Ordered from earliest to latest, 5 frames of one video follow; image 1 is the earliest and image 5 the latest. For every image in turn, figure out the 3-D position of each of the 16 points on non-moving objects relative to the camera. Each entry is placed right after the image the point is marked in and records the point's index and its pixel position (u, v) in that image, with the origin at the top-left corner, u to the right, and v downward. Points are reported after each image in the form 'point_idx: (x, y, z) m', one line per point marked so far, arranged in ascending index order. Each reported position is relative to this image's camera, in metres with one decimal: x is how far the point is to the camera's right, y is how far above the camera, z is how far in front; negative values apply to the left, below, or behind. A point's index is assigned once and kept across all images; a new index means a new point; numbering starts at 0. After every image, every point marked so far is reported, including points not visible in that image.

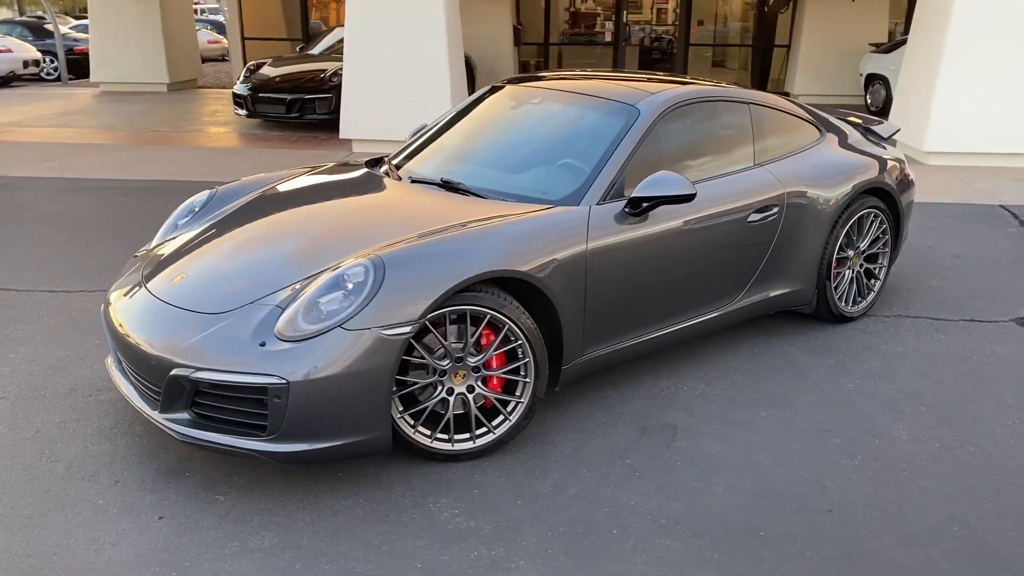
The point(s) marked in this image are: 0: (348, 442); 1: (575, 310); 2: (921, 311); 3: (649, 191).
0: (-0.5, -0.5, +2.8) m
1: (+0.2, -0.1, +3.3) m
2: (+2.2, -0.1, +4.8) m
3: (+0.5, +0.4, +3.4) m
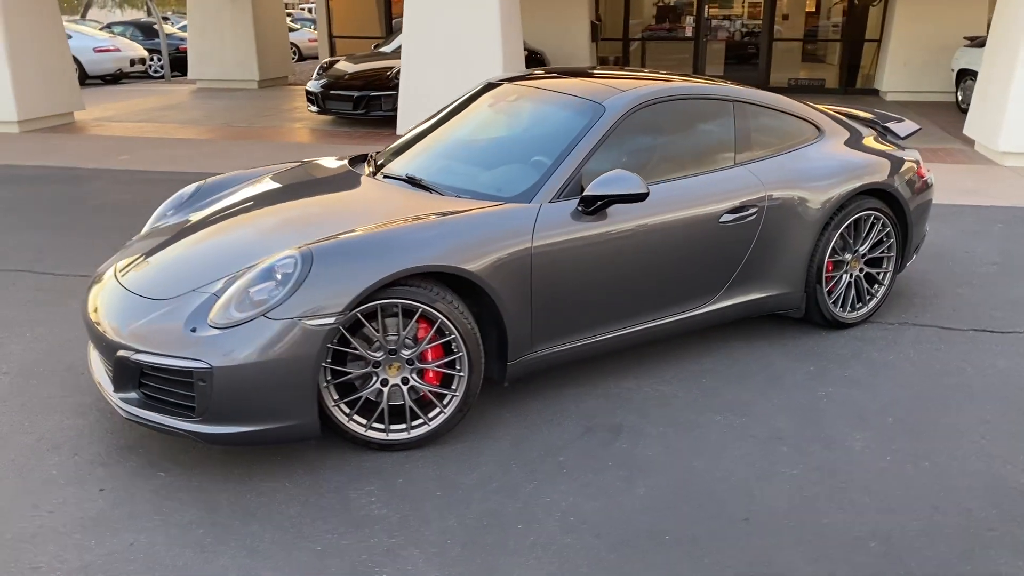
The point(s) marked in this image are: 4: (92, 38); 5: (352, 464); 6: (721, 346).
0: (-0.8, -0.5, +3.0) m
1: (0.0, -0.1, +3.3) m
2: (+2.2, -0.2, +4.6) m
3: (+0.3, +0.4, +3.4) m
4: (-8.7, +5.2, +18.4) m
5: (-0.6, -0.6, +3.1) m
6: (+1.0, -0.3, +4.1) m
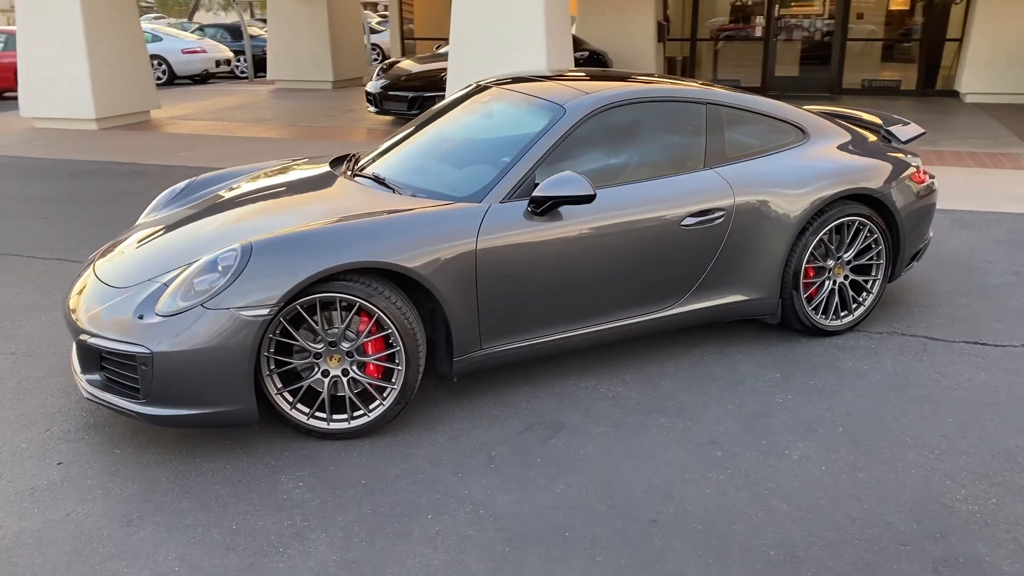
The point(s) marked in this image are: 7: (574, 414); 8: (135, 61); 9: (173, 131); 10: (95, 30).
0: (-1.0, -0.4, +3.1) m
1: (-0.2, -0.1, +3.4) m
2: (+2.1, -0.2, +4.4) m
3: (+0.1, +0.4, +3.4) m
4: (-7.2, +5.4, +19.3) m
5: (-0.8, -0.6, +3.3) m
6: (+0.8, -0.3, +4.1) m
7: (+0.2, -0.5, +3.5) m
8: (-5.2, +3.1, +12.2) m
9: (-4.6, +2.1, +12.1) m
10: (-5.4, +3.4, +11.5) m
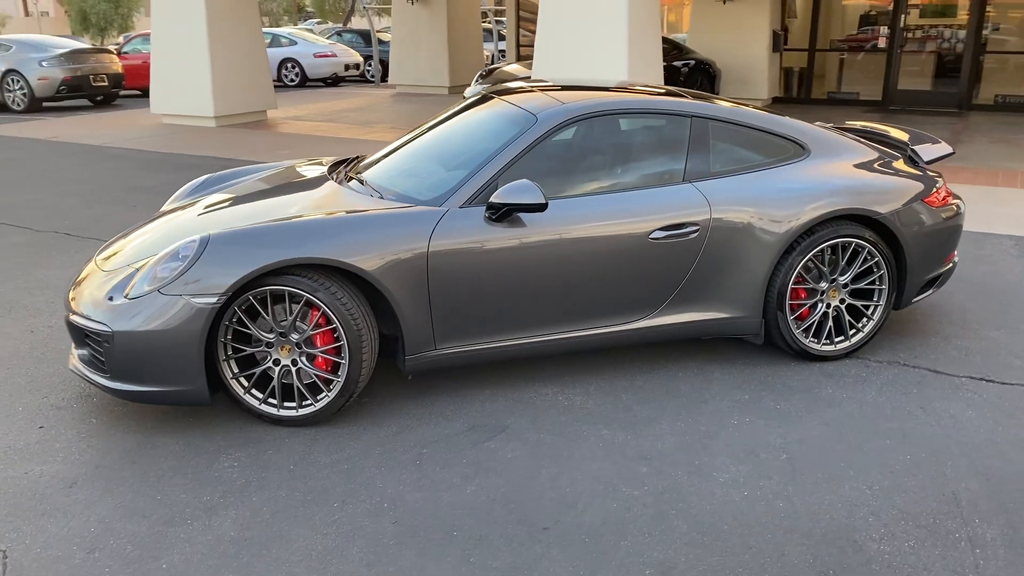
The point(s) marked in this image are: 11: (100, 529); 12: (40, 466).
0: (-1.3, -0.4, +3.4) m
1: (-0.4, -0.1, +3.5) m
2: (+2.0, -0.3, +4.2) m
3: (0.0, +0.4, +3.5) m
4: (-4.5, +5.6, +20.3) m
5: (-1.1, -0.6, +3.5) m
6: (+0.7, -0.4, +4.0) m
7: (0.0, -0.5, +3.5) m
8: (-3.8, +3.3, +13.0) m
9: (-3.3, +2.3, +12.8) m
10: (-4.1, +3.6, +12.4) m
11: (-1.3, -0.8, +2.8) m
12: (-1.7, -0.6, +3.2) m
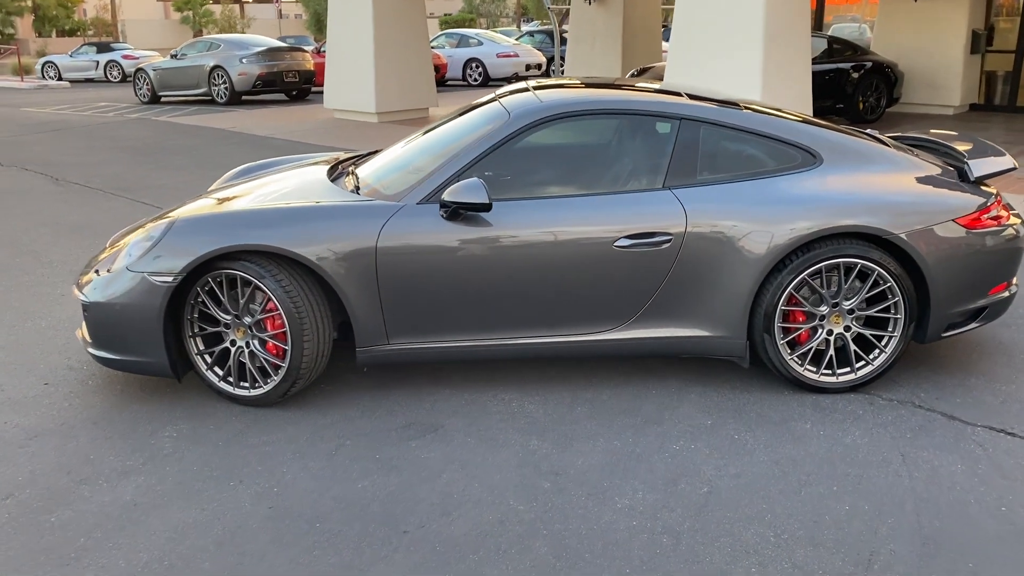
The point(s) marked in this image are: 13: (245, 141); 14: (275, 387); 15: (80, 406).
0: (-1.5, -0.3, +3.6) m
1: (-0.6, 0.0, +3.6) m
2: (+1.8, -0.5, +3.6) m
3: (-0.2, +0.4, +3.4) m
4: (-0.3, +5.7, +20.8) m
5: (-1.3, -0.5, +3.7) m
6: (+0.6, -0.4, +3.8) m
7: (-0.2, -0.5, +3.5) m
8: (-1.5, +3.5, +13.6) m
9: (-1.1, +2.4, +13.2) m
10: (-1.9, +3.7, +13.0) m
11: (-1.7, -0.7, +3.1) m
12: (-2.0, -0.5, +3.6) m
13: (-3.5, +1.9, +11.6) m
14: (-0.9, -0.4, +3.6) m
15: (-1.8, -0.5, +3.7) m
